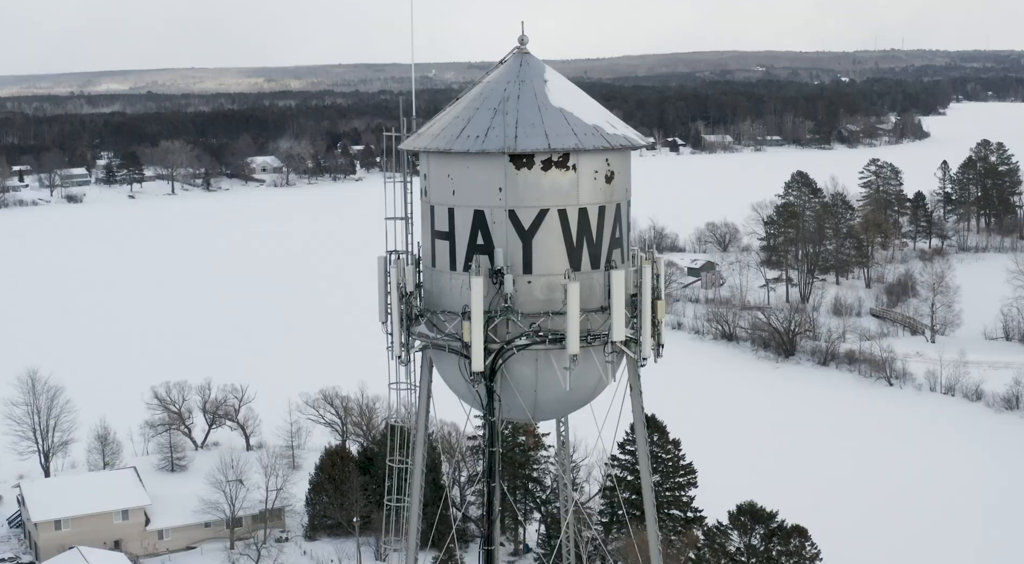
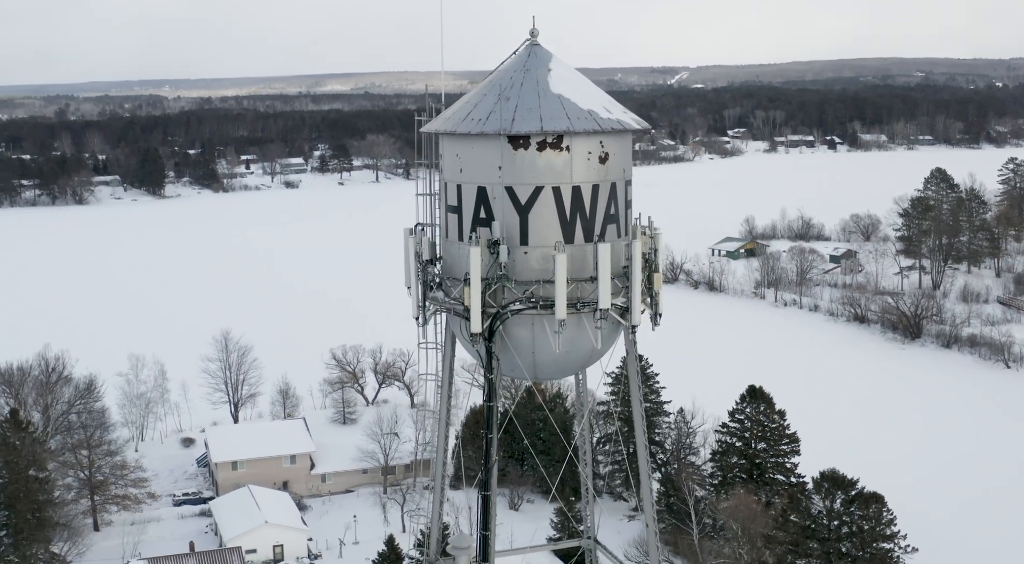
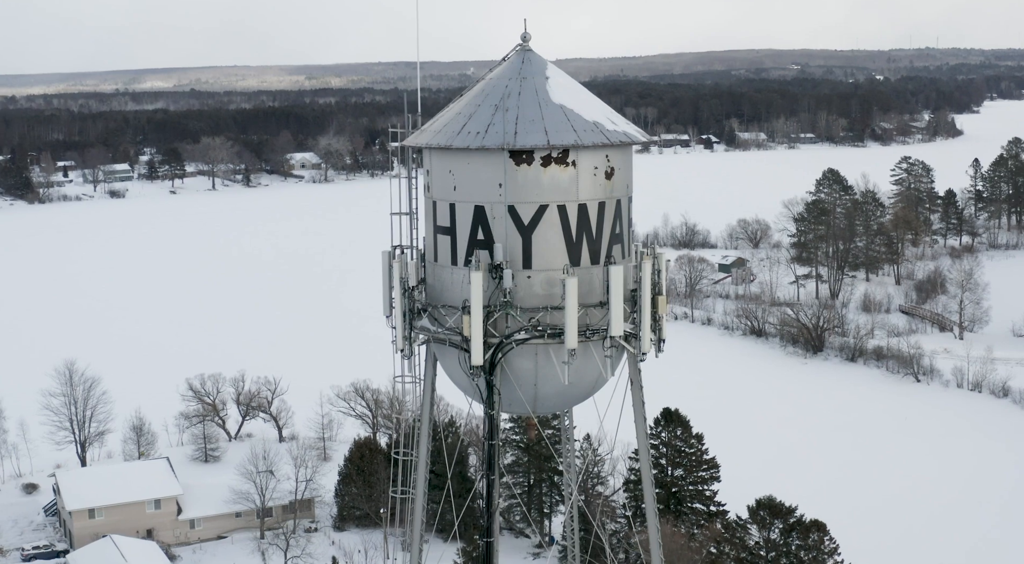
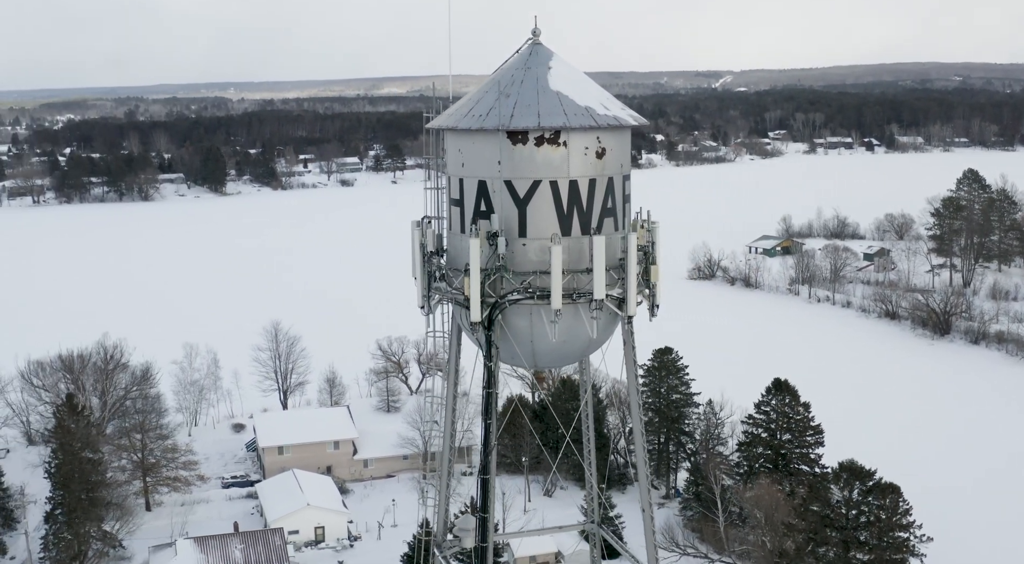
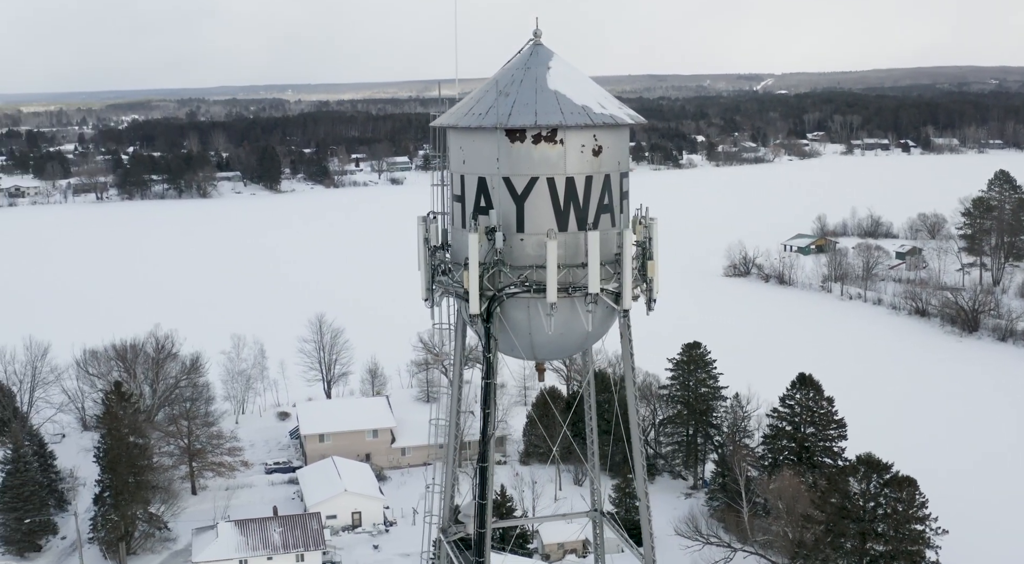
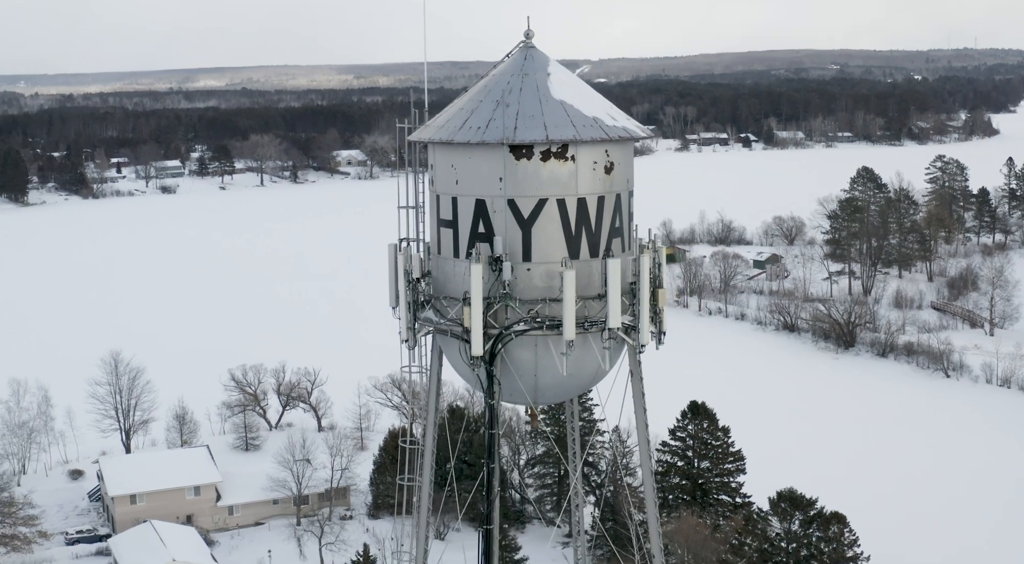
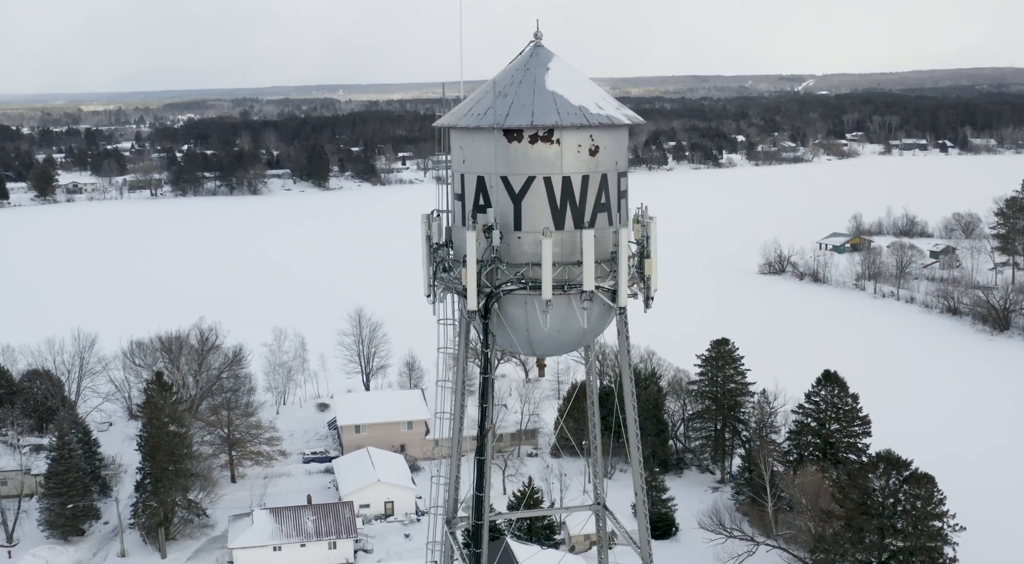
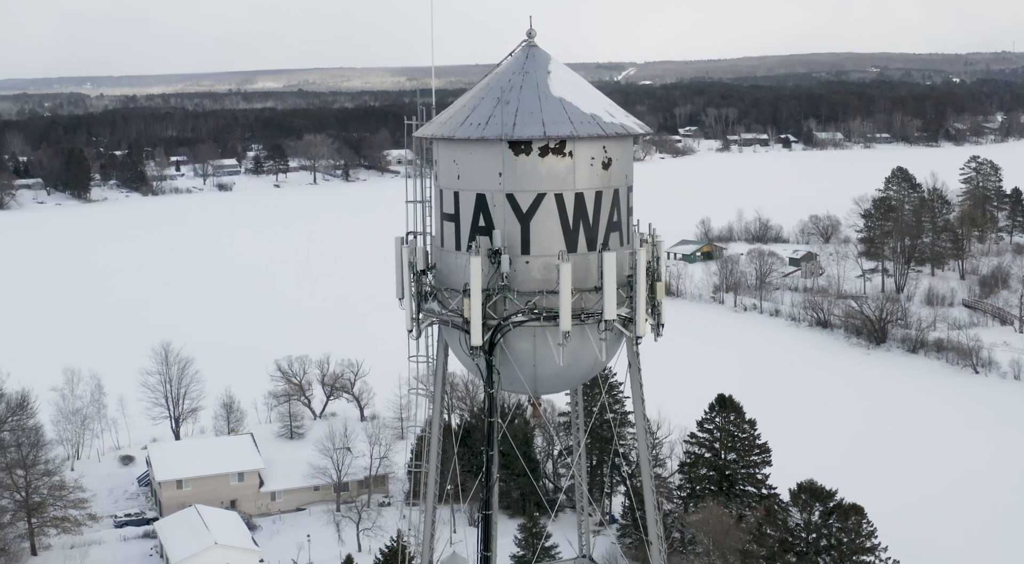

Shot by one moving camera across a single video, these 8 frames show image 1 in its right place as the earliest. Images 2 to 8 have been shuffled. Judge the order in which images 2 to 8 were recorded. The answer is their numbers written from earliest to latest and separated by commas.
3, 6, 8, 2, 4, 5, 7
